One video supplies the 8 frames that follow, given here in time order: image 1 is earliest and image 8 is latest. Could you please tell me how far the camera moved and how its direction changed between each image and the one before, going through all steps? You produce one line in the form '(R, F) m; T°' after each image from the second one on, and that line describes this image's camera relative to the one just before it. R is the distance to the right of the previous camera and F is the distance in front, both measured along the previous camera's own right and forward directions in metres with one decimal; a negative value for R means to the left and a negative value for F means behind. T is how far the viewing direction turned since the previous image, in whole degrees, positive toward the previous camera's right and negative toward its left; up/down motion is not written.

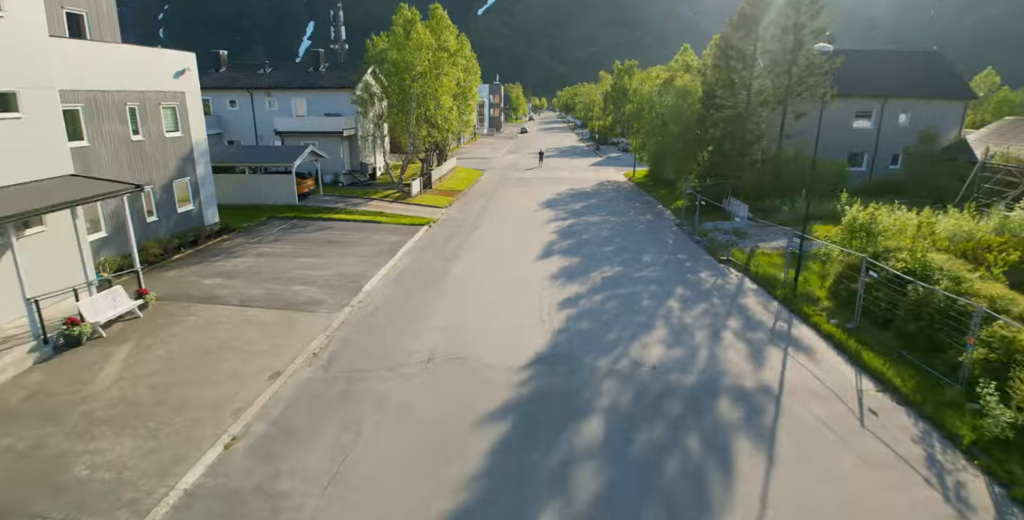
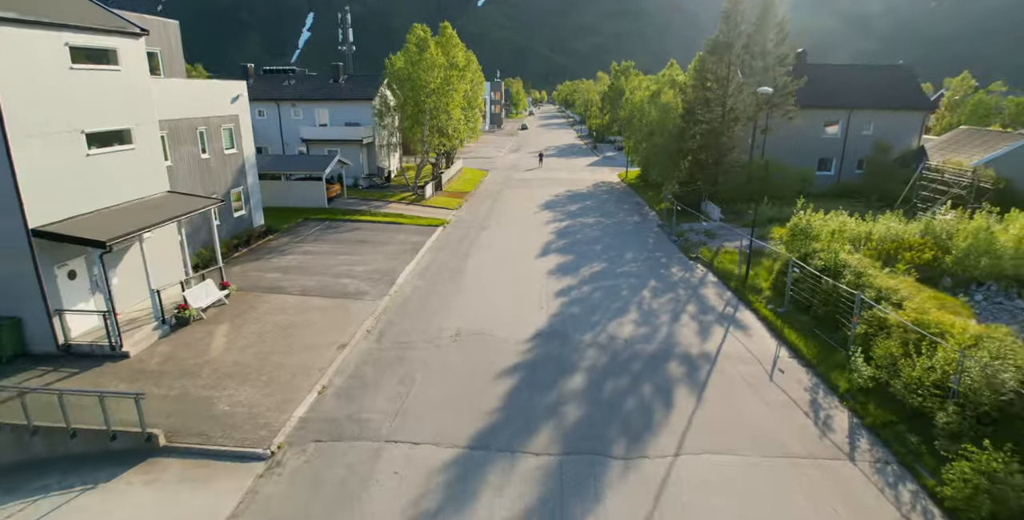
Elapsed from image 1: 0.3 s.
(-0.1, -2.6) m; 0°
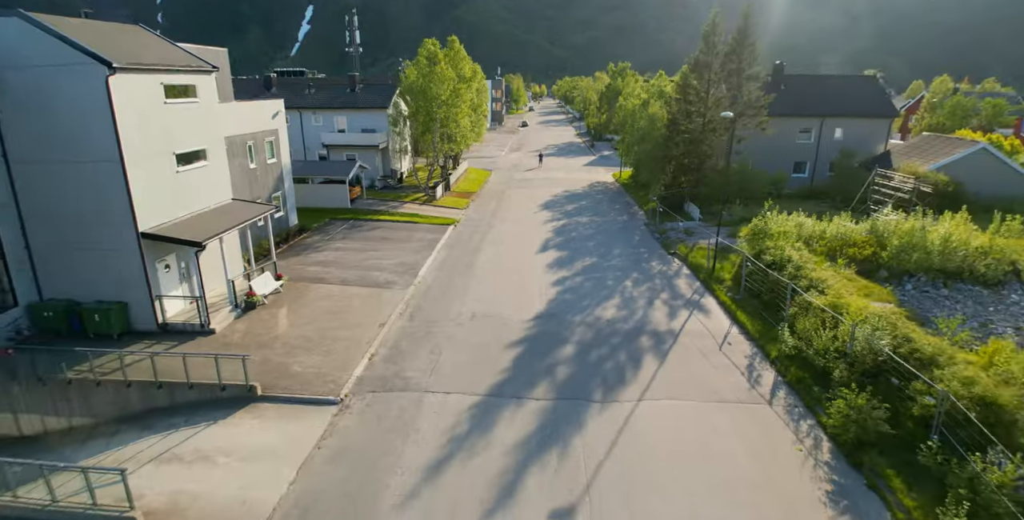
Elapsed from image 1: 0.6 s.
(-0.1, -2.6) m; 0°
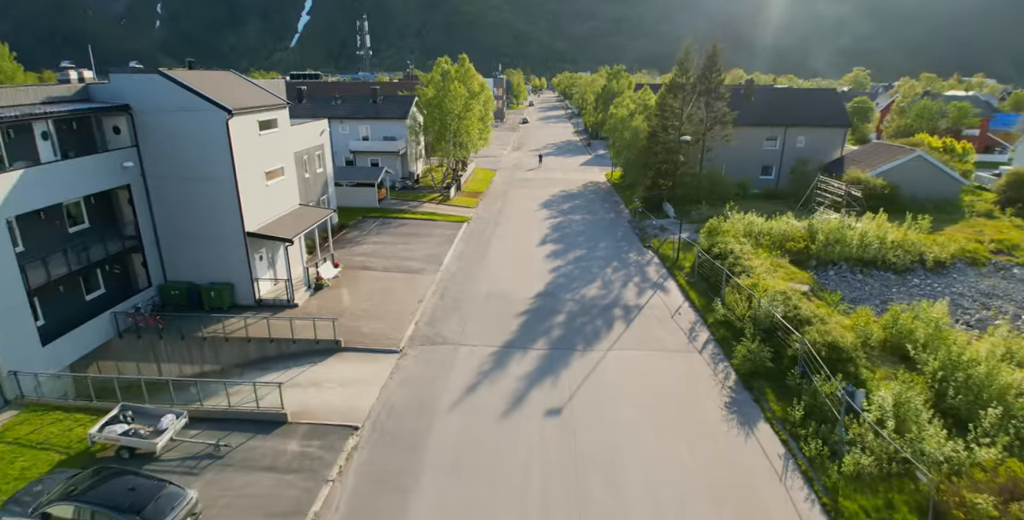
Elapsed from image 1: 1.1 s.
(-0.2, -4.3) m; 0°
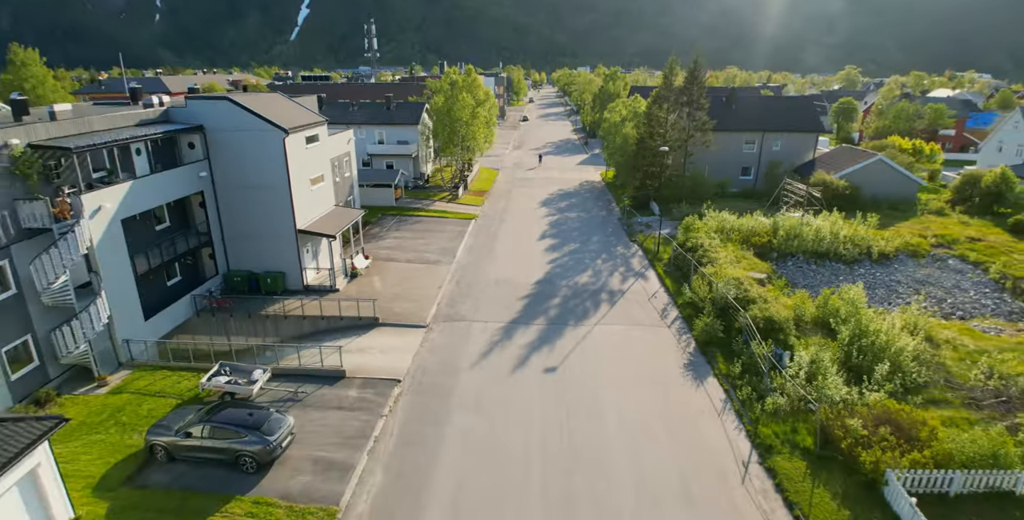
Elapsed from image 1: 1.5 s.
(-0.2, -3.5) m; 0°
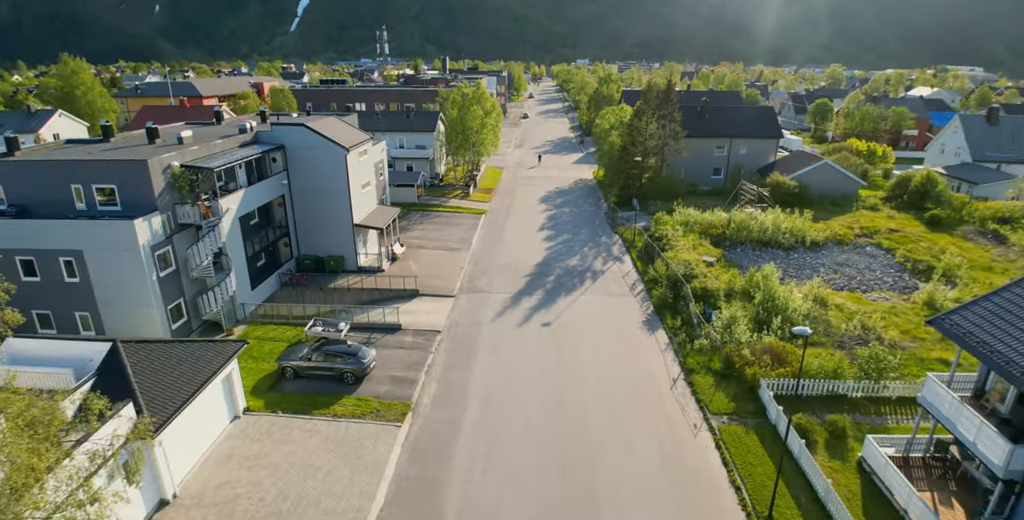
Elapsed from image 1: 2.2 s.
(-0.3, -6.2) m; 0°
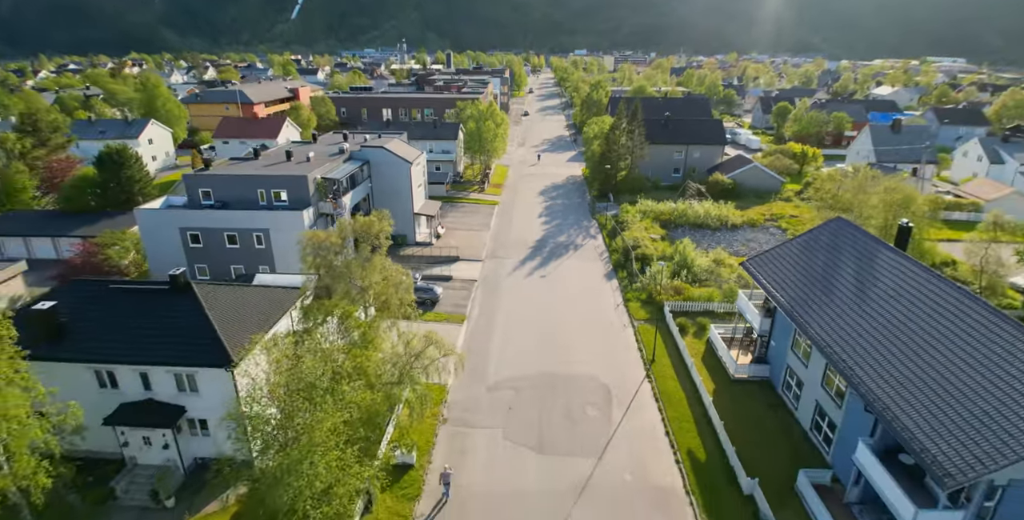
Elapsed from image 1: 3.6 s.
(-0.7, -13.1) m; 0°
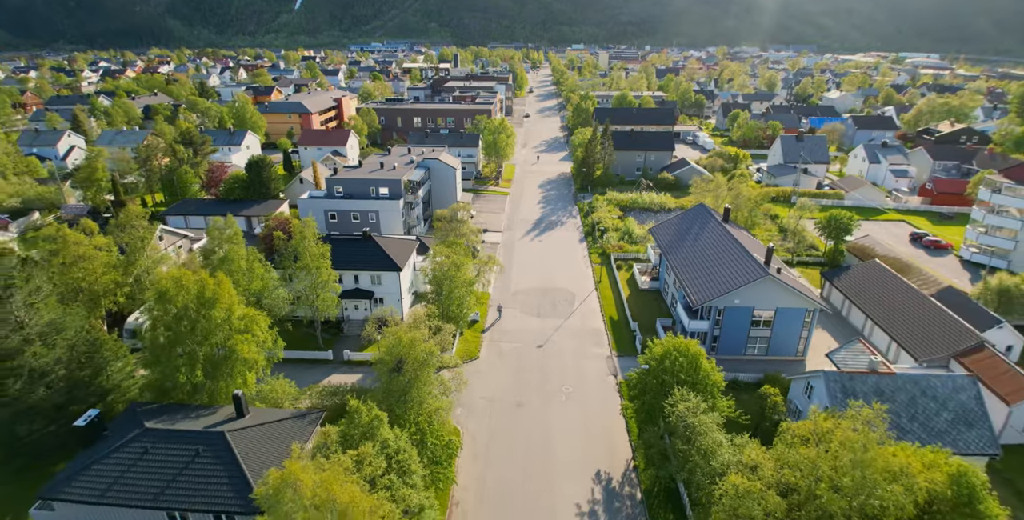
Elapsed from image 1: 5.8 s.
(-1.1, -22.4) m; 0°
